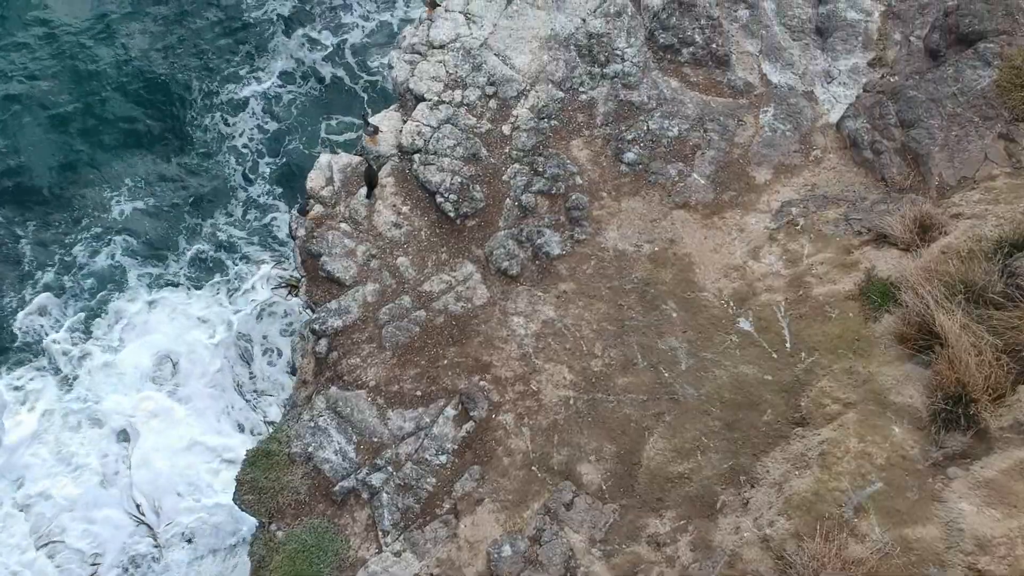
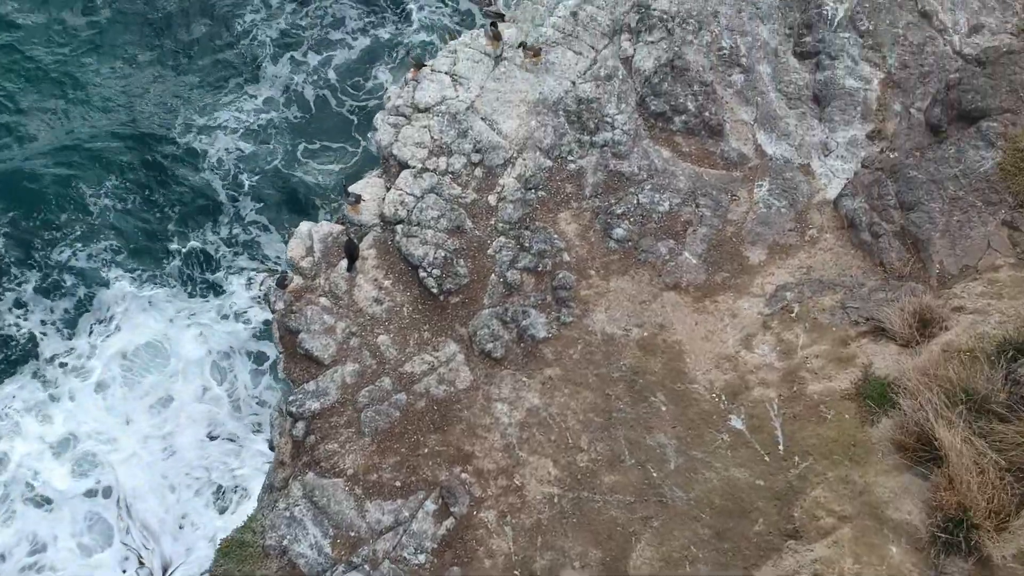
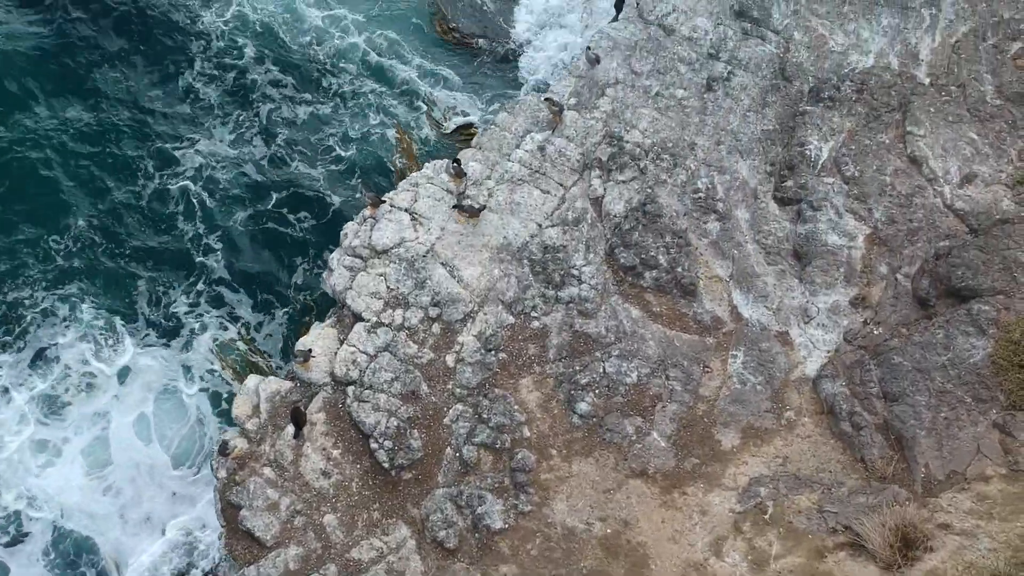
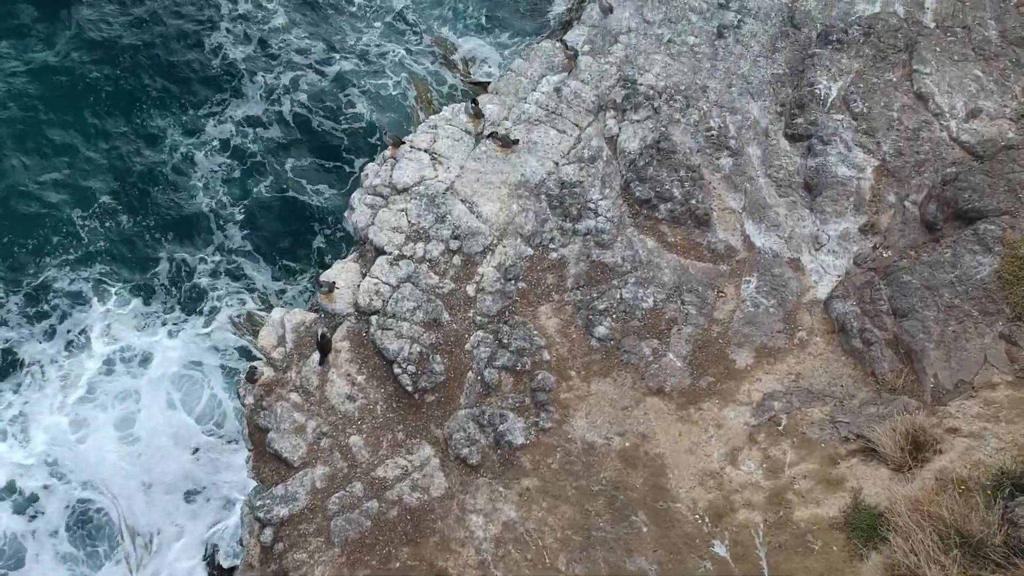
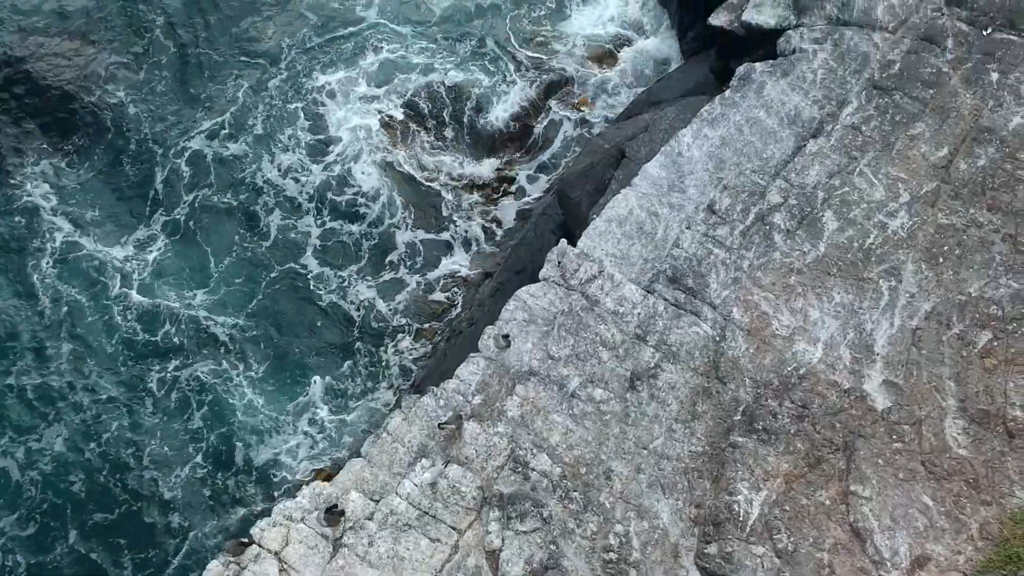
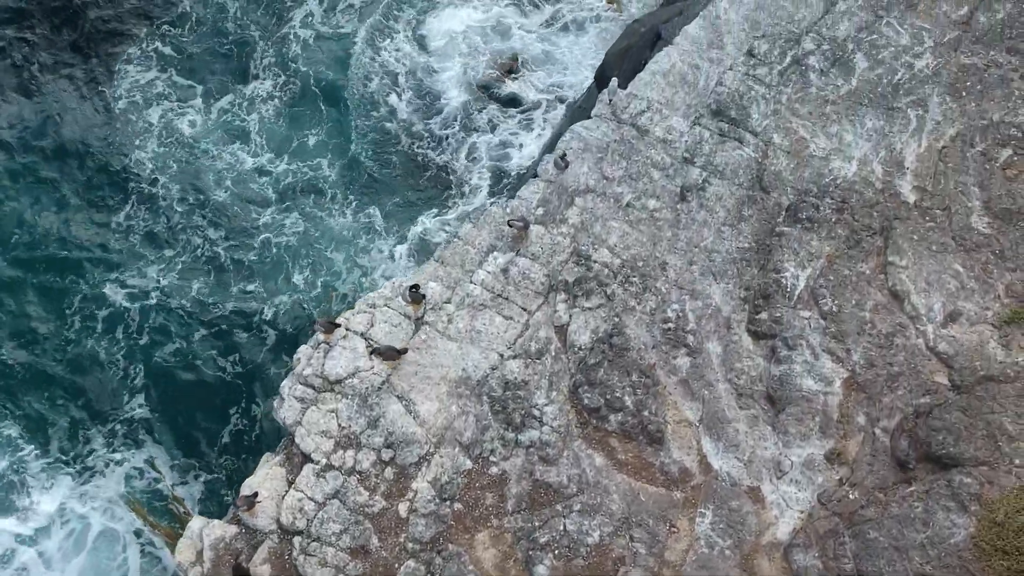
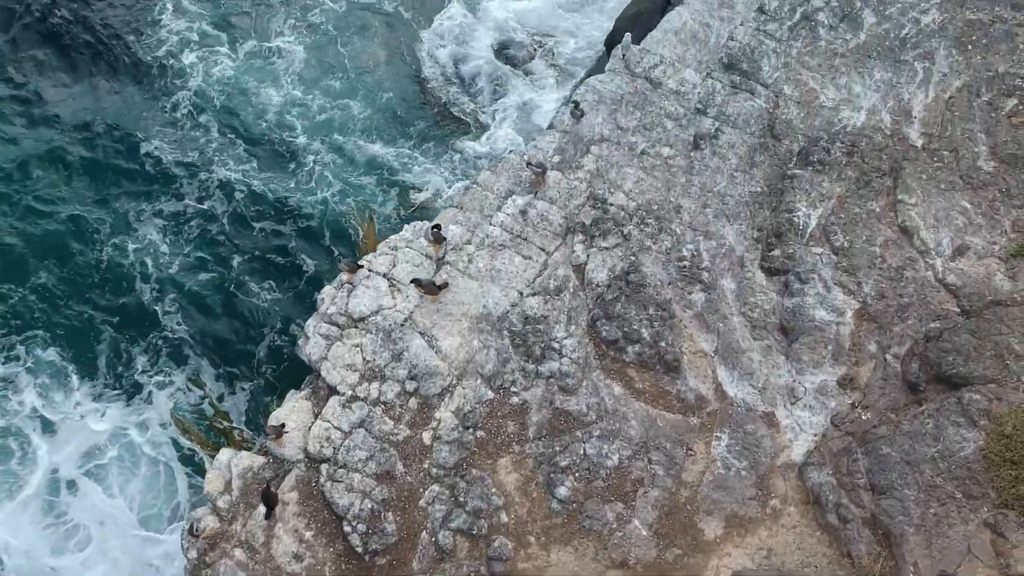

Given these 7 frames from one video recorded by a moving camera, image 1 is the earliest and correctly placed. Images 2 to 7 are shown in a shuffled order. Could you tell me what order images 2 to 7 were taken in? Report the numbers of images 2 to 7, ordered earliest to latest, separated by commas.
2, 4, 3, 7, 6, 5
